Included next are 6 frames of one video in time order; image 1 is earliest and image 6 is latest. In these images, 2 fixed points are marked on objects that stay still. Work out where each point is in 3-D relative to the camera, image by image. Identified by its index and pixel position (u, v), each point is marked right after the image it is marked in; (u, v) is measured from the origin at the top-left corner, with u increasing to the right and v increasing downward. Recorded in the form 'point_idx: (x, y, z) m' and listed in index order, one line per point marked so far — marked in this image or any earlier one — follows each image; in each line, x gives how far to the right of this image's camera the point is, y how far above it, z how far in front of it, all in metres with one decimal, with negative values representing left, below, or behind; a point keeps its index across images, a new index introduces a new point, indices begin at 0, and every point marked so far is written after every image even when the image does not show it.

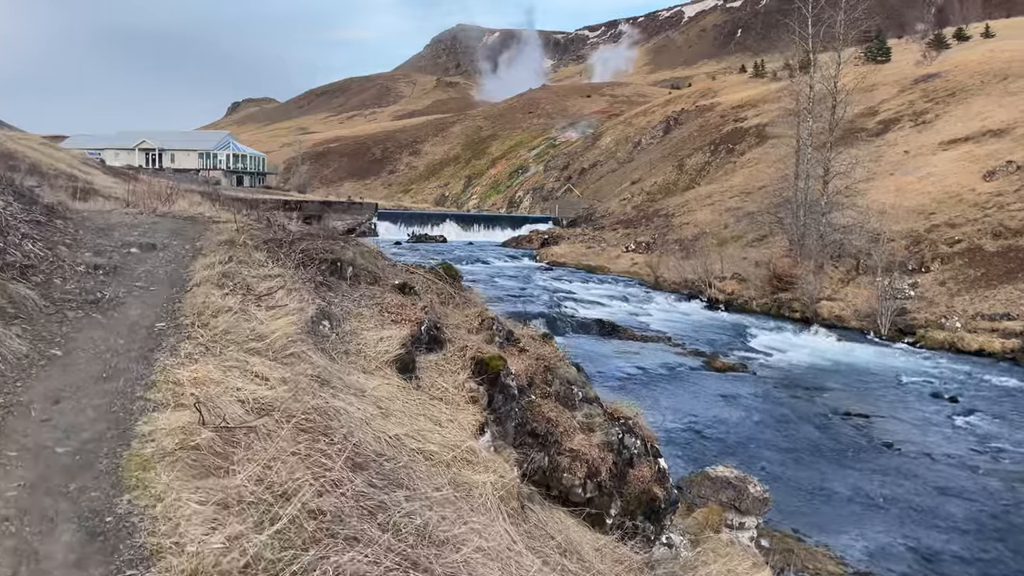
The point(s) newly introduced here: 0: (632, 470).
0: (+0.8, -1.2, +5.4) m
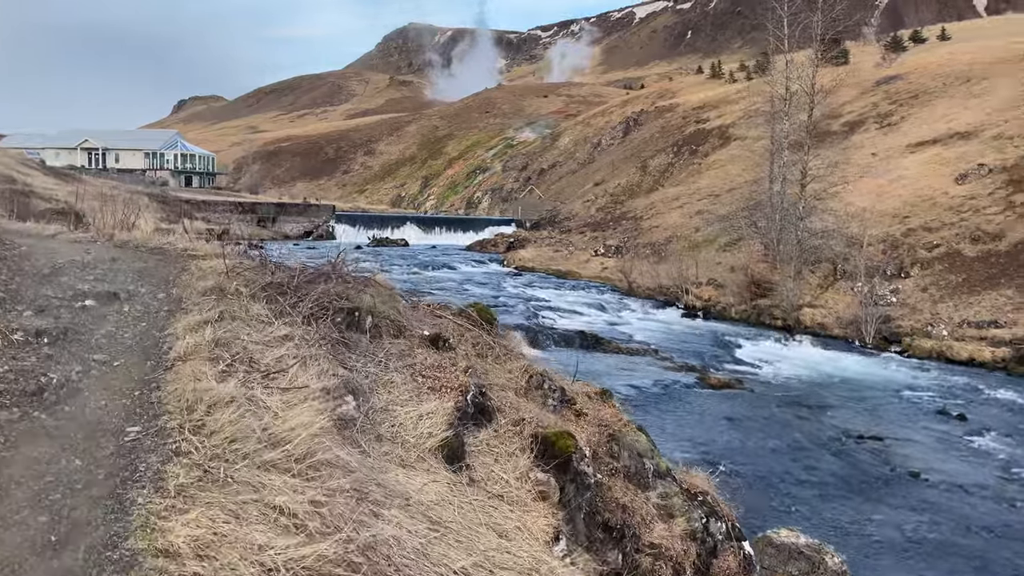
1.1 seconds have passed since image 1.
0: (+1.1, -1.4, +4.5) m
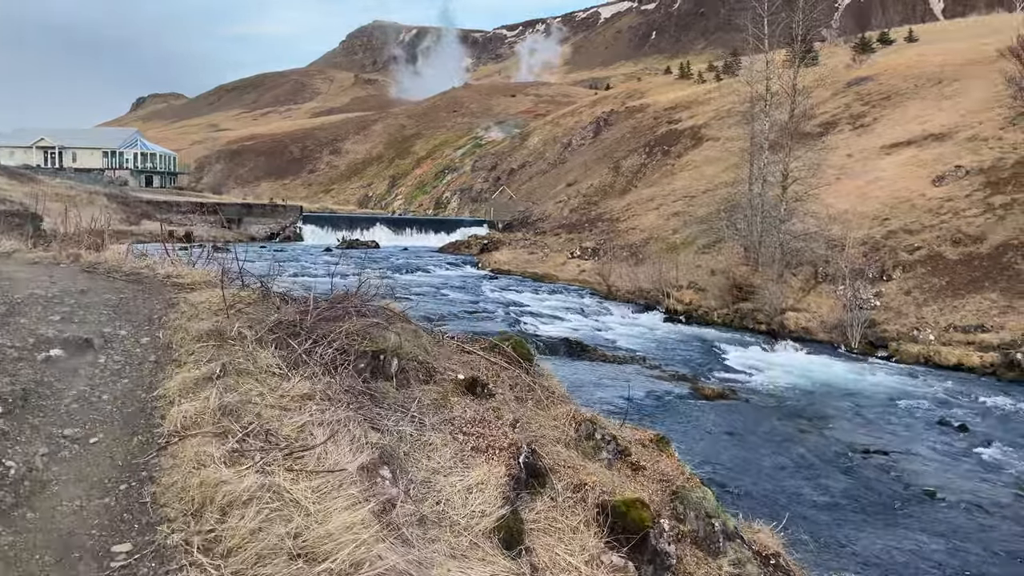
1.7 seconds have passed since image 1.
0: (+1.3, -1.6, +3.9) m
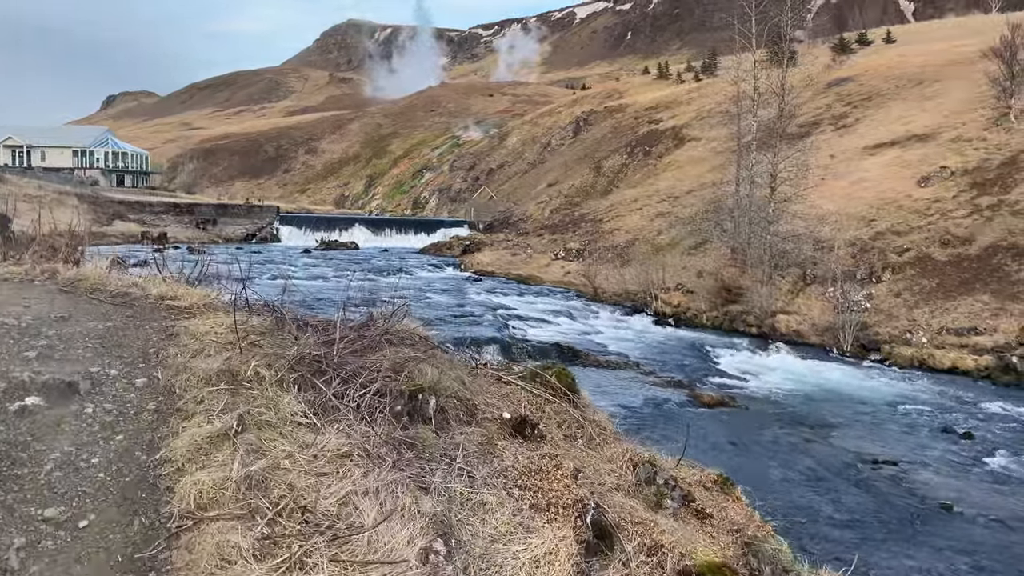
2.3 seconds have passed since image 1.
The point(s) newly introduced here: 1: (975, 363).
0: (+1.4, -1.7, +3.5) m
1: (+9.7, -1.6, +17.2) m
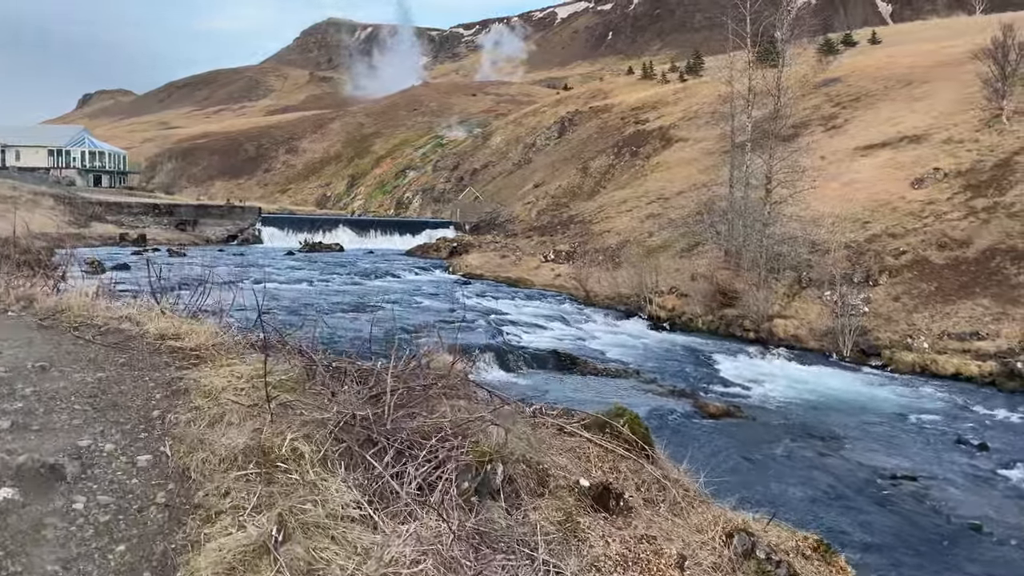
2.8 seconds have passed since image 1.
0: (+1.7, -1.8, +3.0) m
1: (+9.7, -1.7, +16.9) m
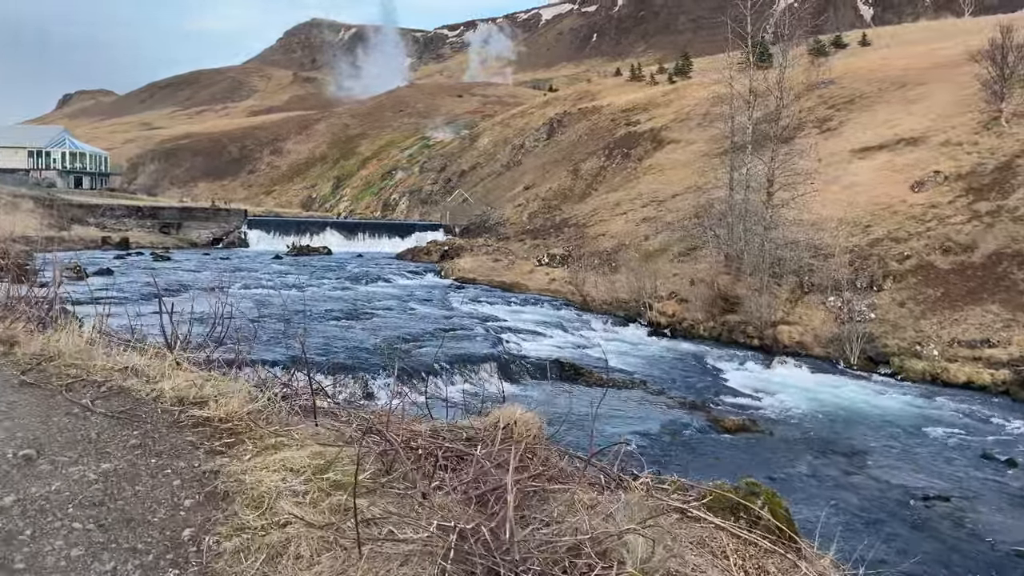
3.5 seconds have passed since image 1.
0: (+2.0, -1.9, +2.5) m
1: (+9.7, -1.8, +16.5) m
